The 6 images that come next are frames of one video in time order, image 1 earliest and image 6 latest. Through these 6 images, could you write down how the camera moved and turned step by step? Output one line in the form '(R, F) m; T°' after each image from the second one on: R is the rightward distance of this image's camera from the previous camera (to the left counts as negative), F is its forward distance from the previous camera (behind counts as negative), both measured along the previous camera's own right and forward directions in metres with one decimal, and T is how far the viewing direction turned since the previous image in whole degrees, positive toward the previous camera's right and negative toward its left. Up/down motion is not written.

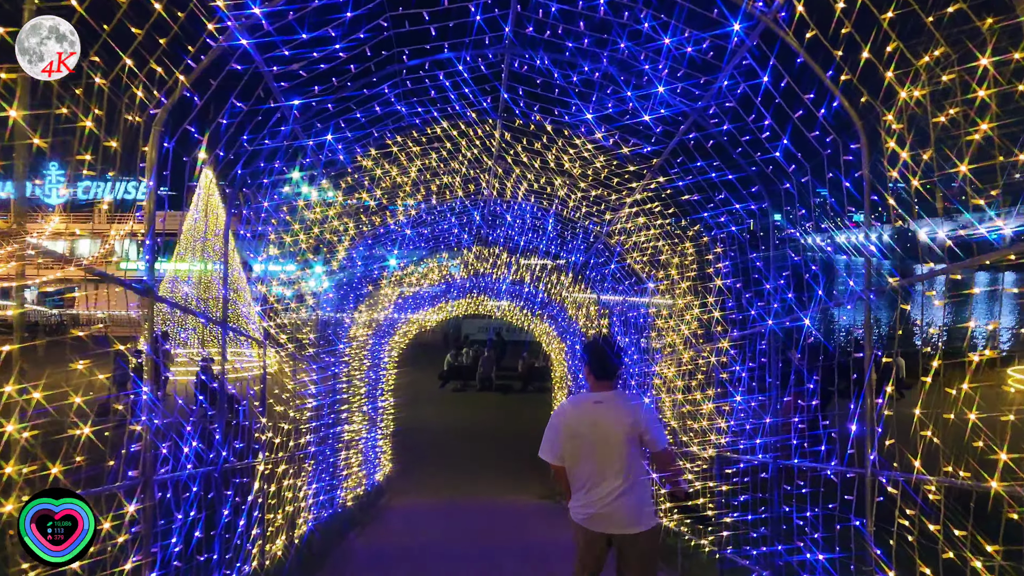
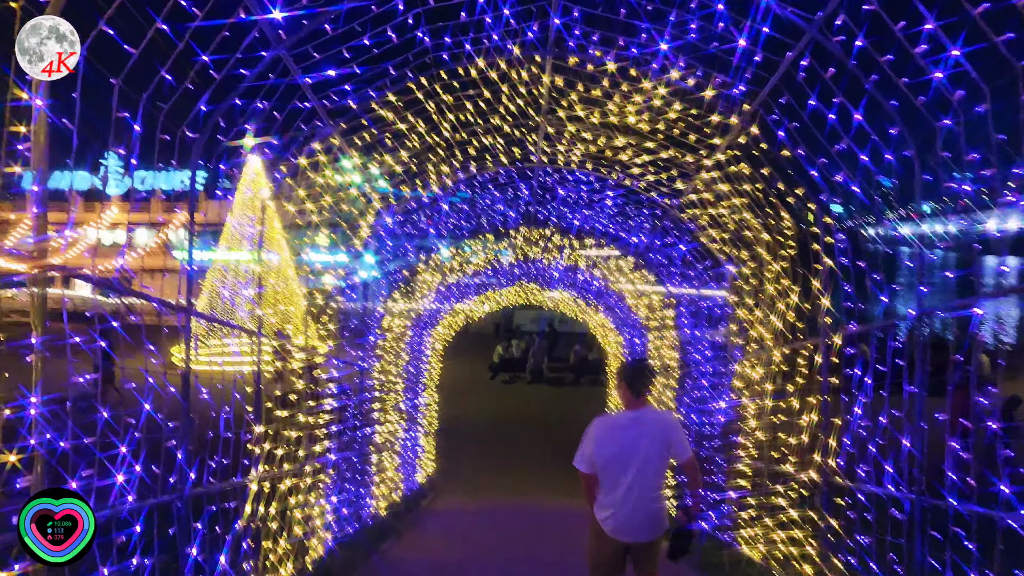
(0.0, +0.9) m; -4°
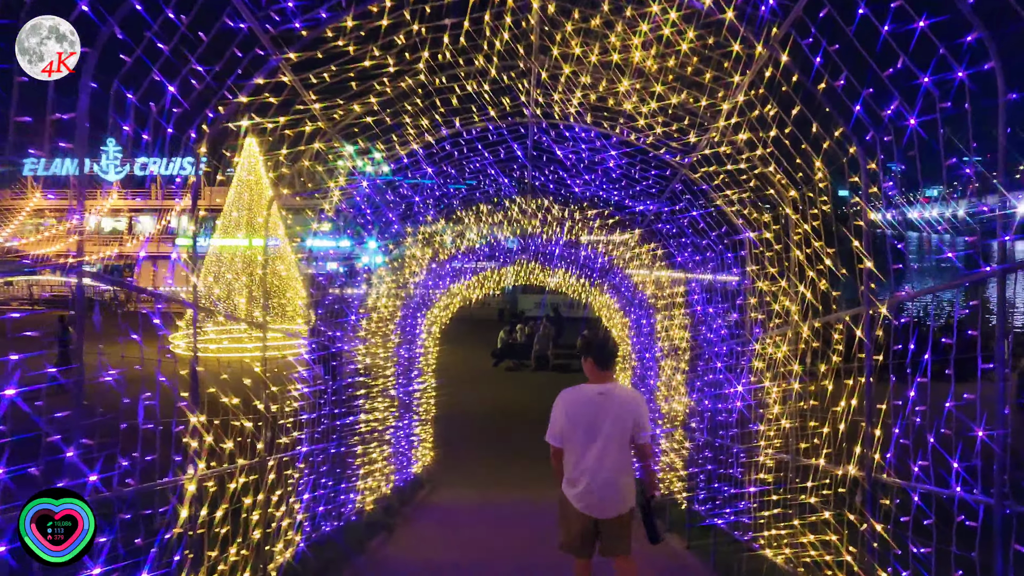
(+0.1, +0.6) m; 0°
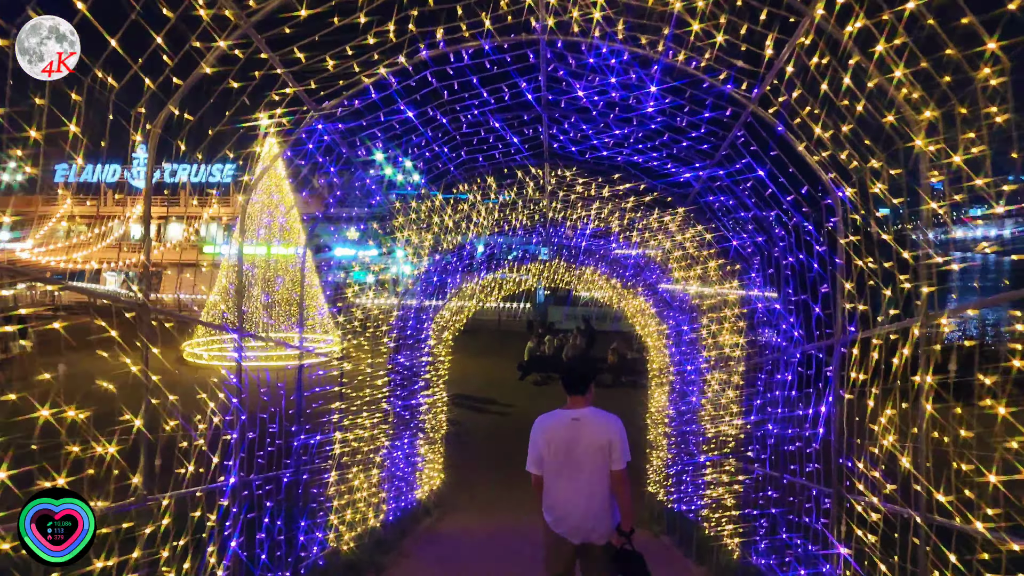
(+0.1, +1.2) m; -2°
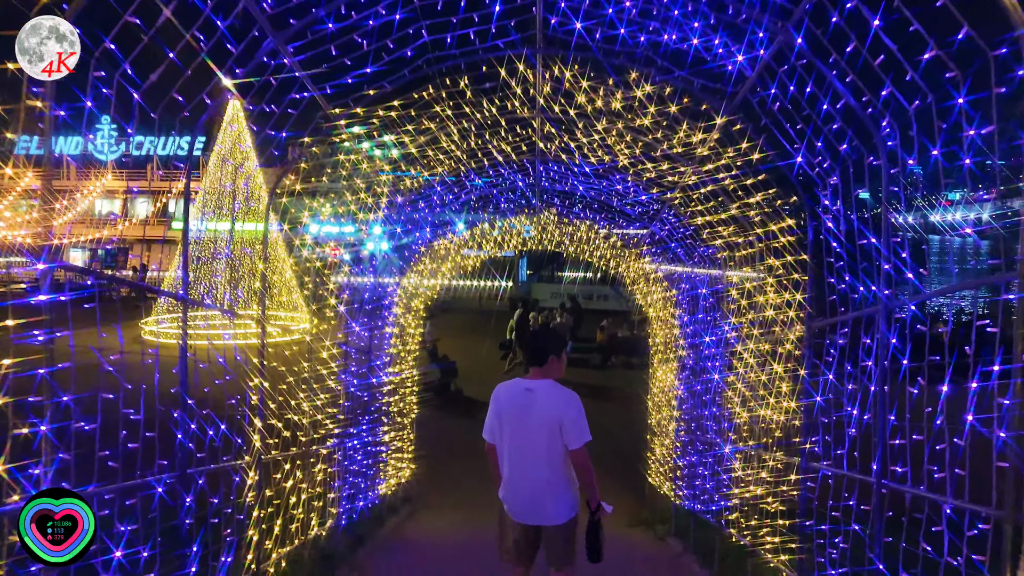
(0.0, +1.3) m; +1°
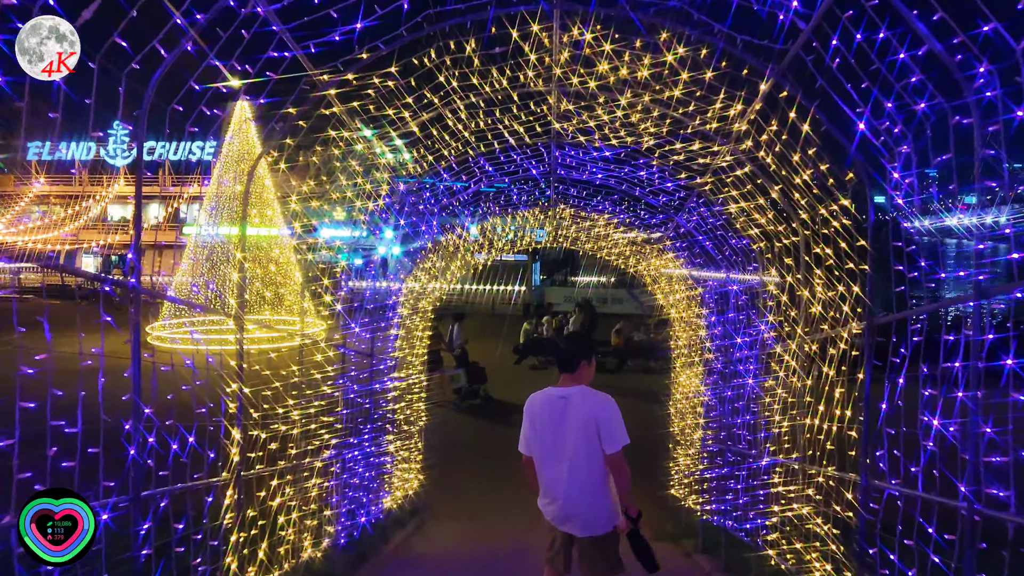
(0.0, +0.5) m; -1°
